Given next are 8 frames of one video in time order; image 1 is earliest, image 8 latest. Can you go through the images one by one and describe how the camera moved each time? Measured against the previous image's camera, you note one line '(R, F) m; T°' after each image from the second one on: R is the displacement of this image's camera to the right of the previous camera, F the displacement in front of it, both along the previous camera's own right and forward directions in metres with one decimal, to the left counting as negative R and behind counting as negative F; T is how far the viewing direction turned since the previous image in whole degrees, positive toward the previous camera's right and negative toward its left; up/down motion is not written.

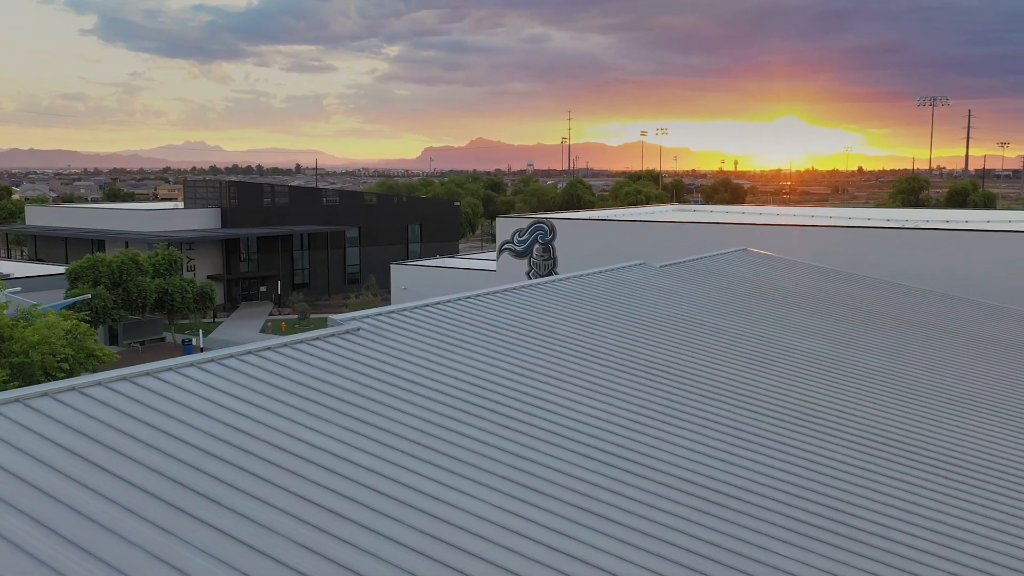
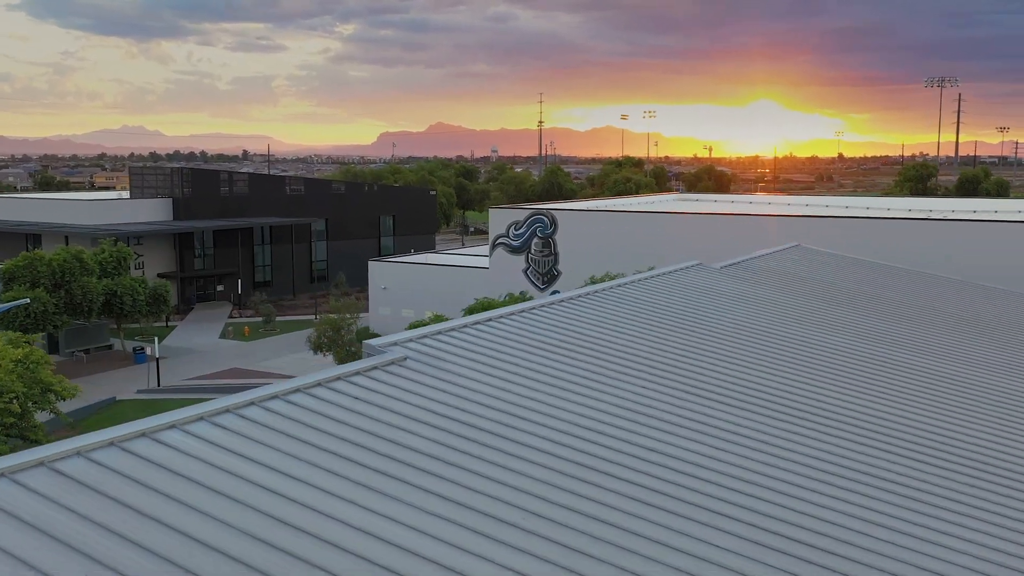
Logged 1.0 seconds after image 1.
(-1.6, +4.4) m; +3°
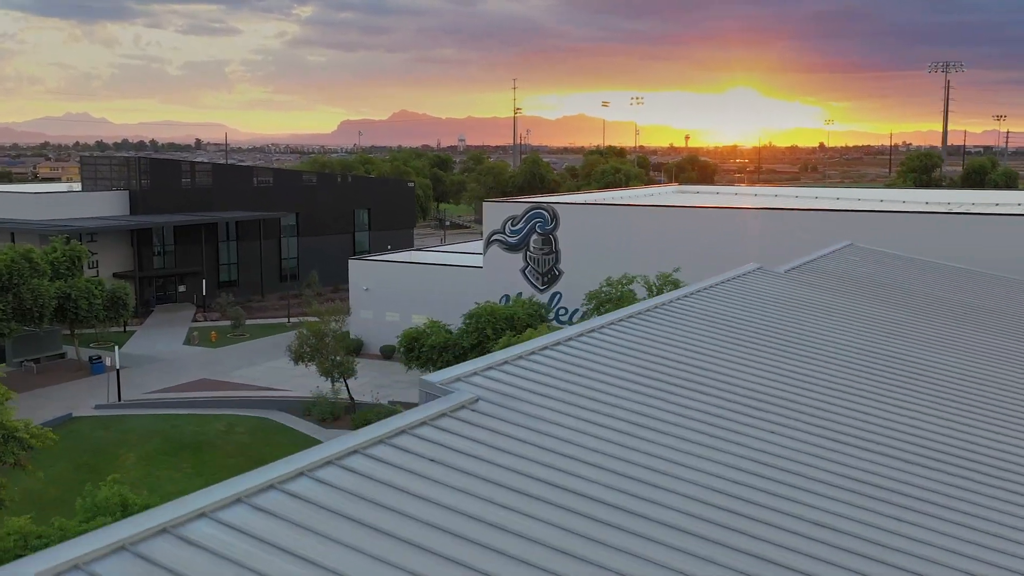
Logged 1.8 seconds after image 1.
(-1.2, +3.2) m; +2°
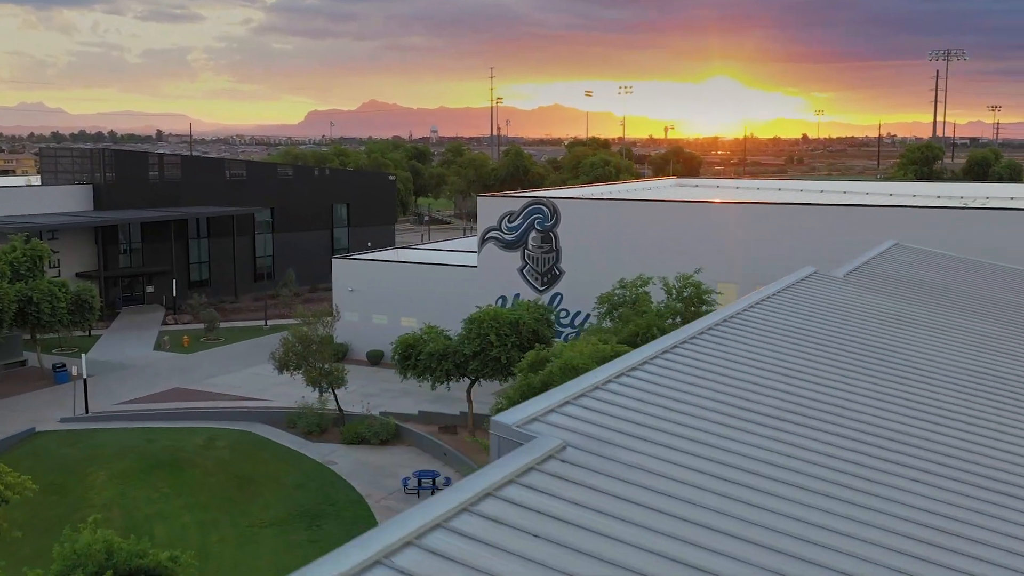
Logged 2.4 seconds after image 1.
(-0.9, +2.2) m; +2°
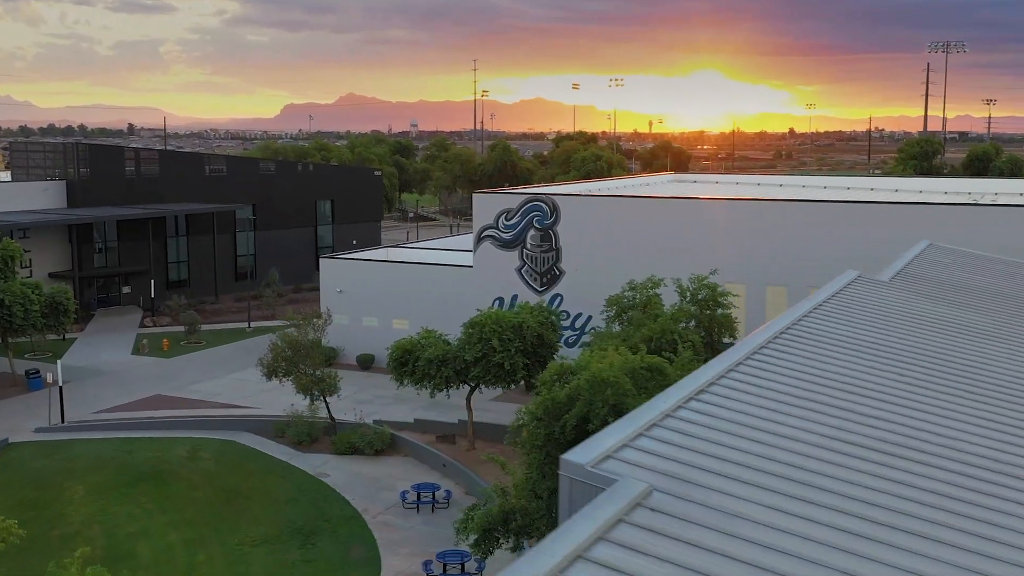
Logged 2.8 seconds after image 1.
(-0.6, +1.4) m; +1°
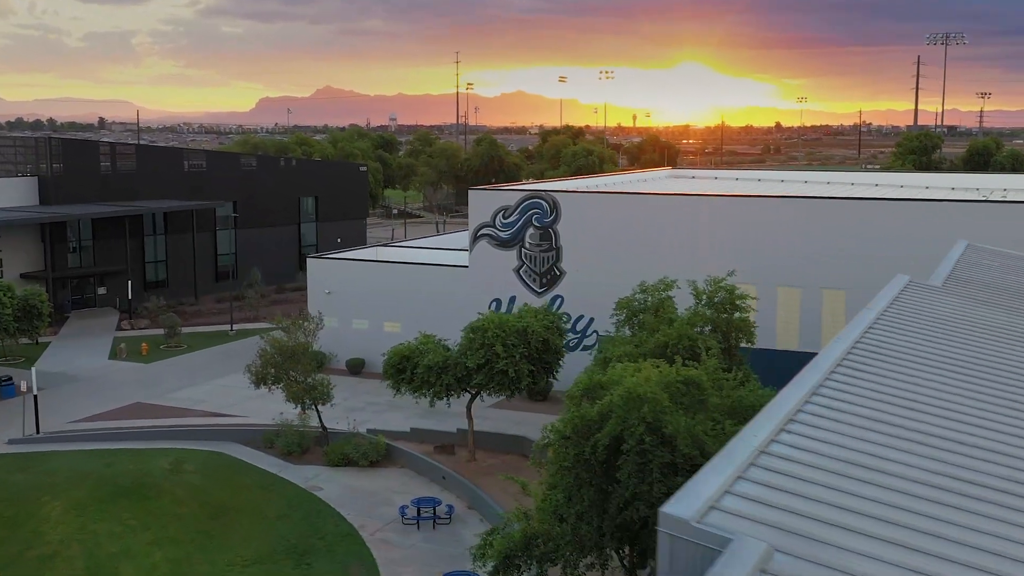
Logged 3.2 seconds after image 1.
(-0.6, +1.3) m; +1°
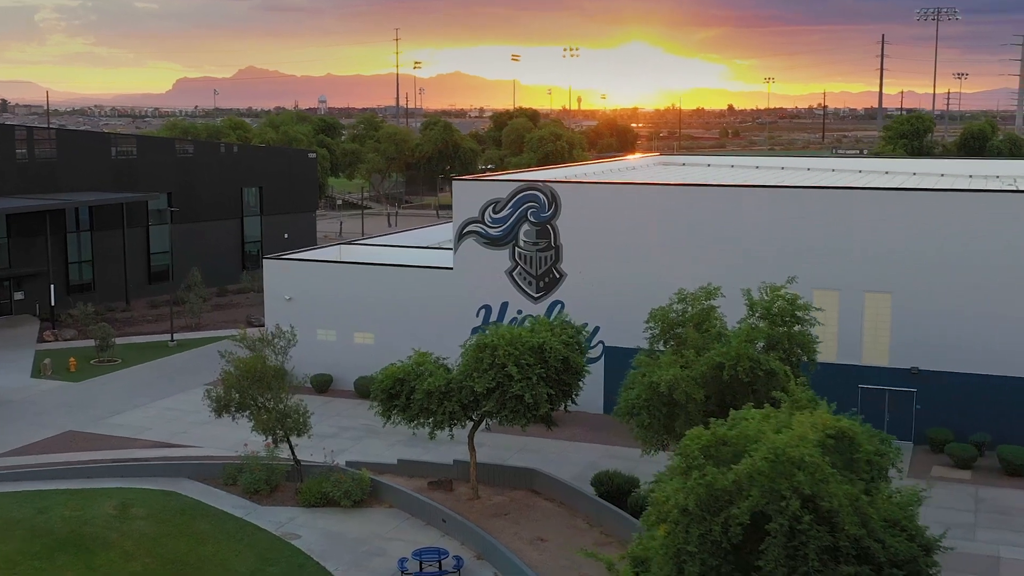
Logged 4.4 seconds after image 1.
(-1.5, +3.6) m; +4°
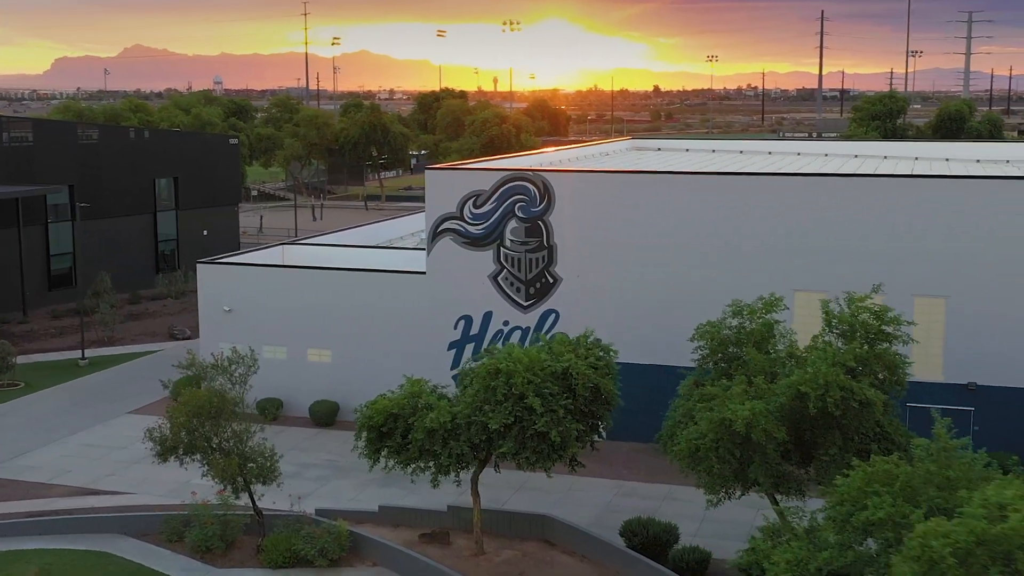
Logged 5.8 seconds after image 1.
(-1.6, +3.6) m; +5°
